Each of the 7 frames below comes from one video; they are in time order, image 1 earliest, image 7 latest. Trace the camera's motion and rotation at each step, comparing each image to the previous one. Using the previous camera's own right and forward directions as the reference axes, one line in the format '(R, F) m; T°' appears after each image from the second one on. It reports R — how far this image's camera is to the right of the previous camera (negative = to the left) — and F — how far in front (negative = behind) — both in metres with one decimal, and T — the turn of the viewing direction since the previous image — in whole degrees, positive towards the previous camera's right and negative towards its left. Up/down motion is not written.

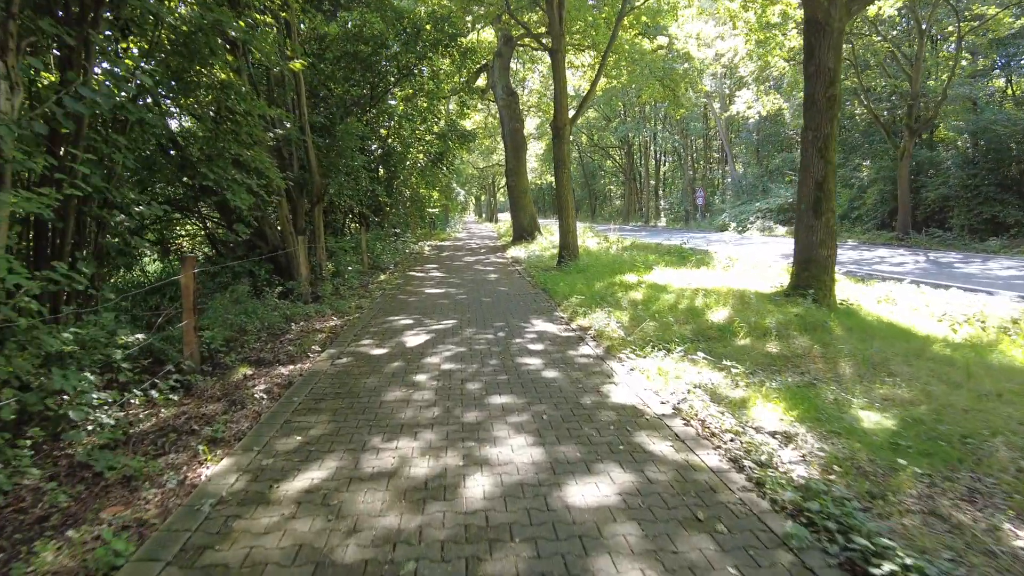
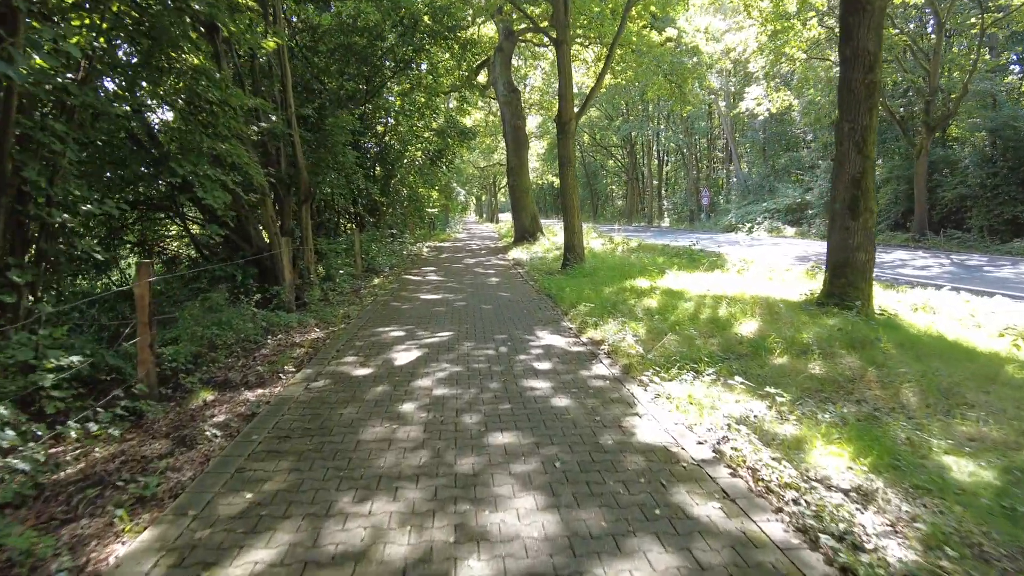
(0.0, +0.8) m; 0°
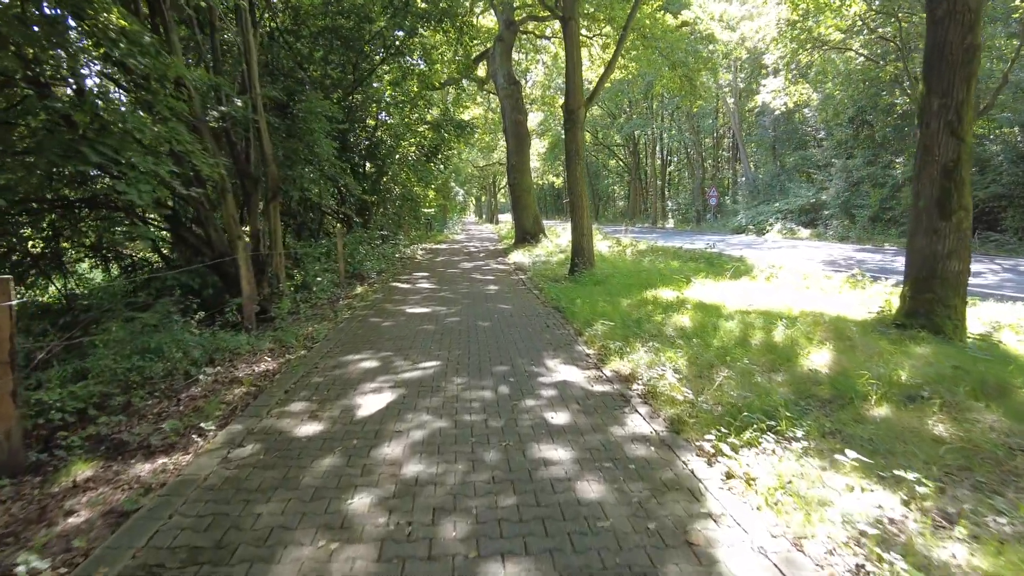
(0.0, +1.6) m; 0°
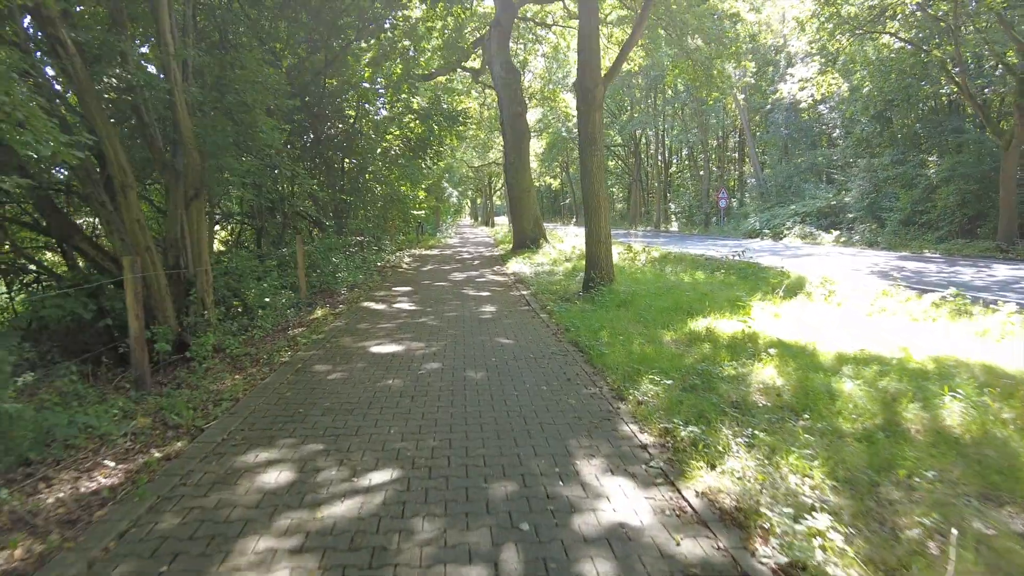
(-0.1, +2.4) m; 0°
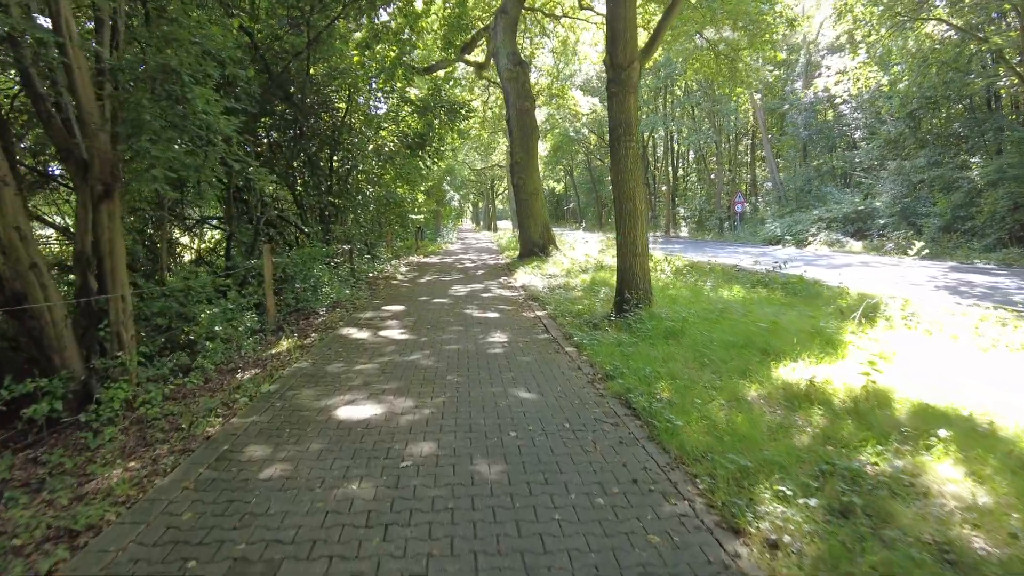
(-0.2, +1.9) m; 0°
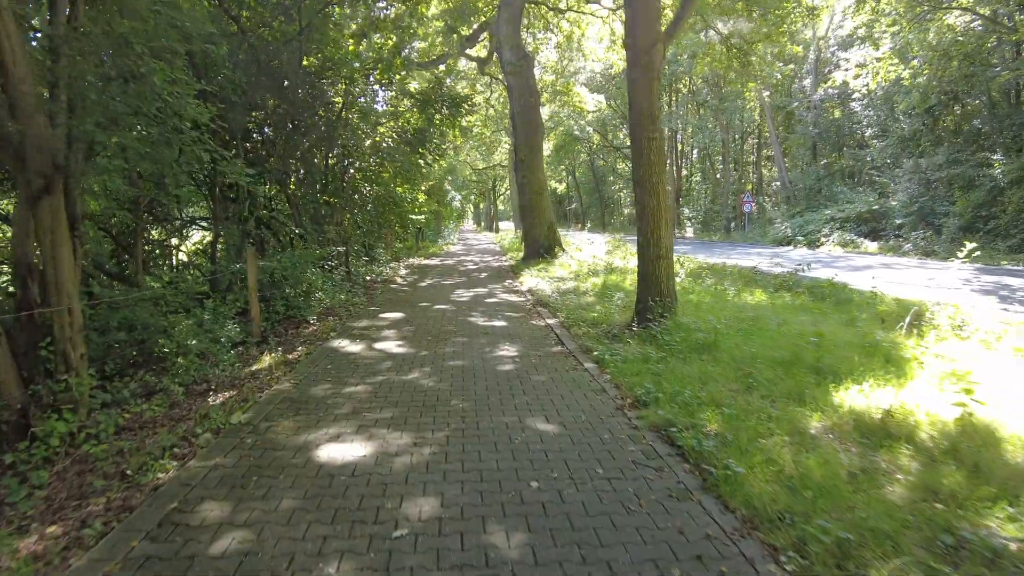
(-0.1, +0.8) m; 0°
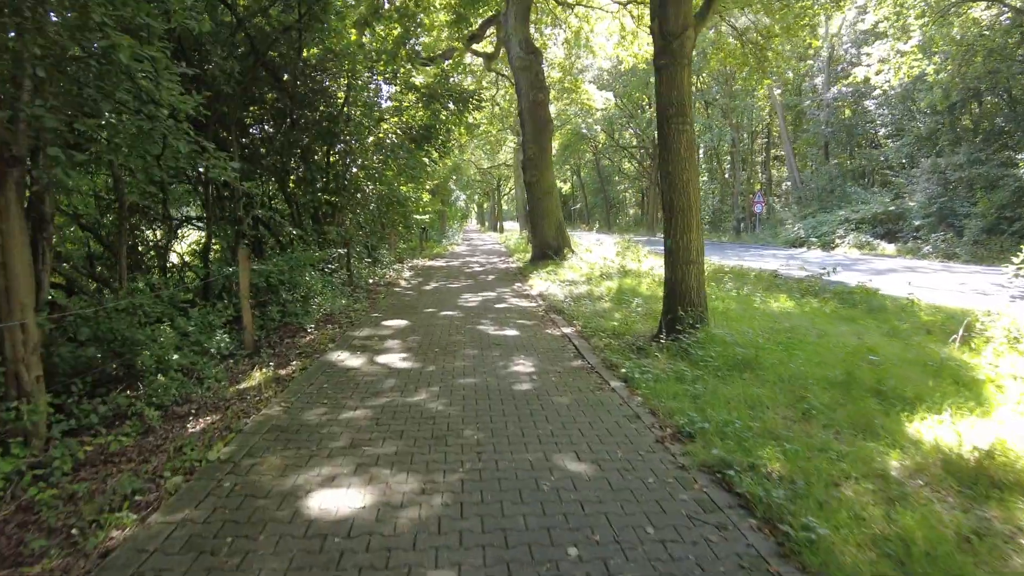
(-0.1, +0.7) m; 0°
